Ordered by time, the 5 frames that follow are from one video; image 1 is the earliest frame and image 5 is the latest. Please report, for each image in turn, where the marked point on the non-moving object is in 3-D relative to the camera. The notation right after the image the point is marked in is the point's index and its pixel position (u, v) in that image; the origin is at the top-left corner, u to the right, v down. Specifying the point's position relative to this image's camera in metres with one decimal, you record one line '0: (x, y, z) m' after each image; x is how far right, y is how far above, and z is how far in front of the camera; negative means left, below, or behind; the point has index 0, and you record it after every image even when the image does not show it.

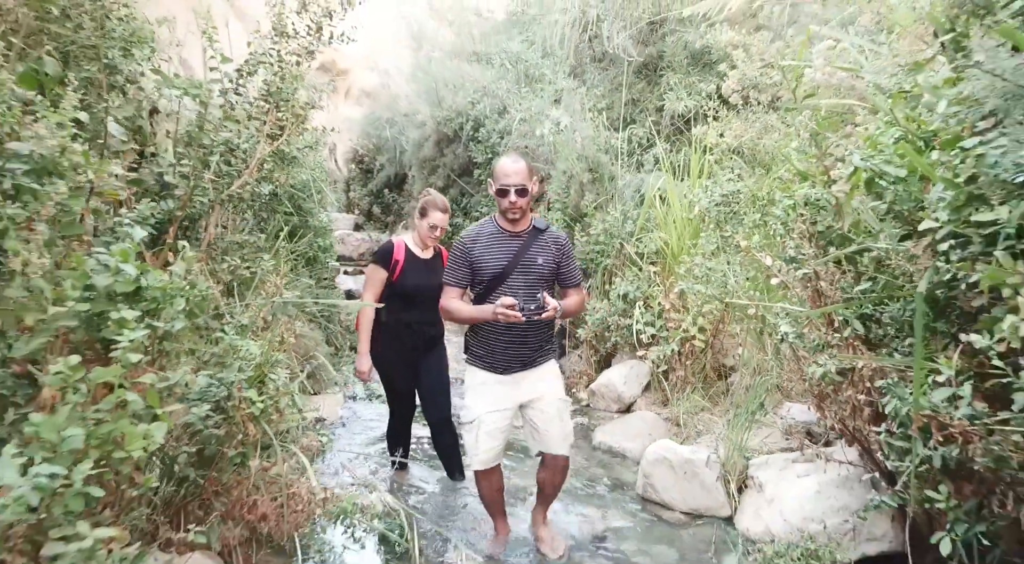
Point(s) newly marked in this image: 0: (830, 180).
0: (+1.2, +0.4, +2.6) m
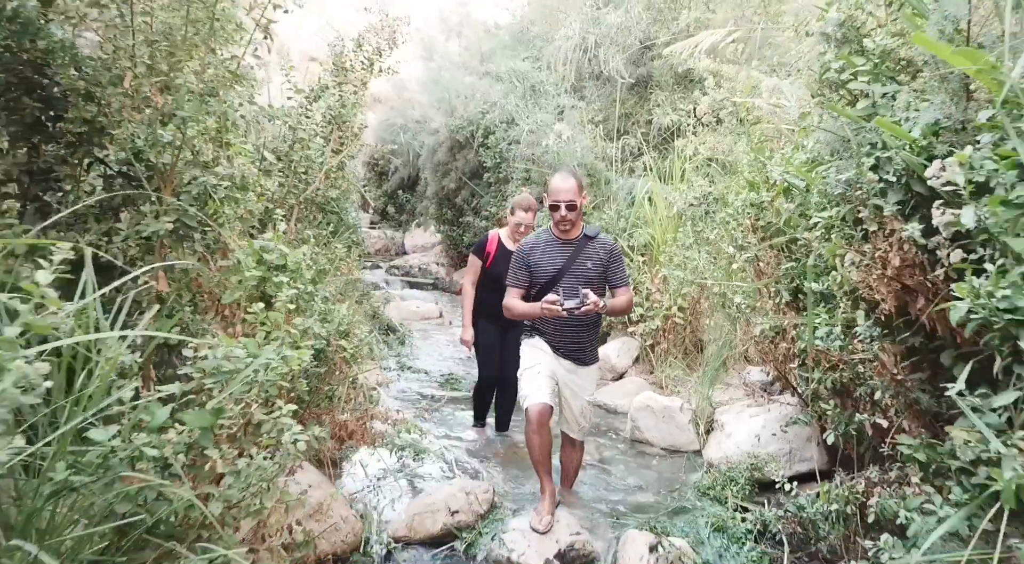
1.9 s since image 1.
0: (+1.3, +0.5, +3.5) m
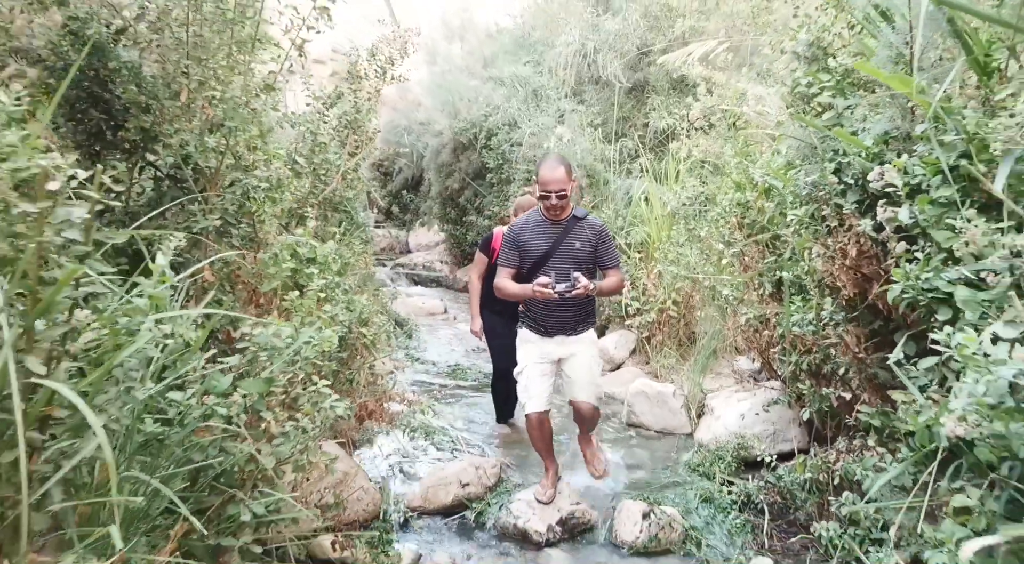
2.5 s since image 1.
0: (+1.3, +0.5, +3.8) m
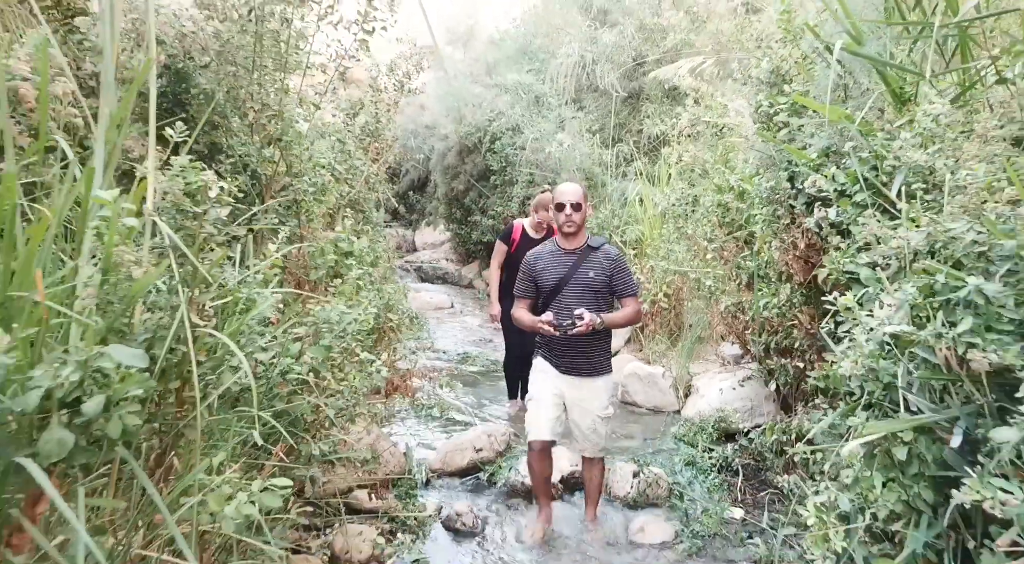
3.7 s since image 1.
0: (+1.4, +0.6, +4.3) m
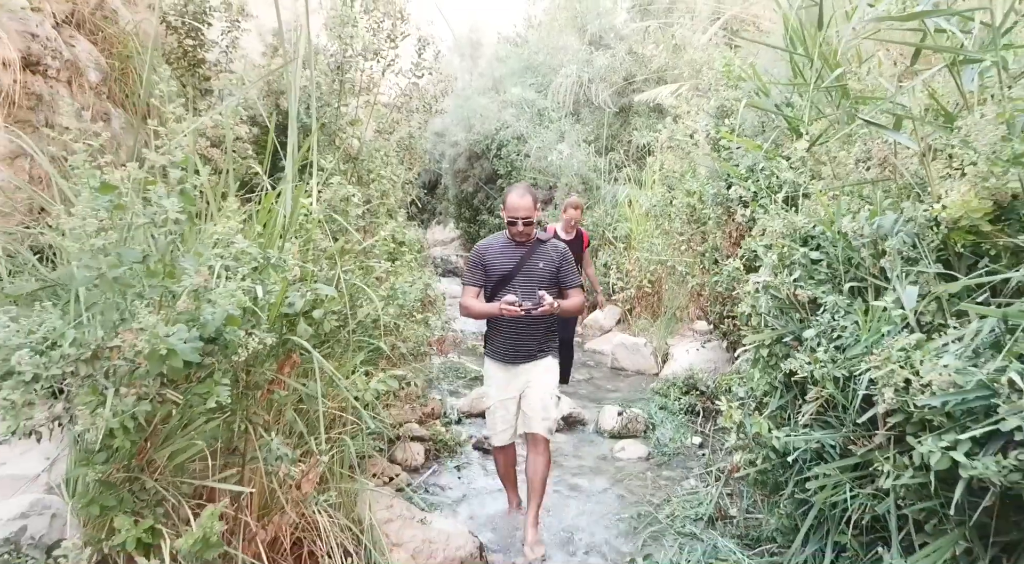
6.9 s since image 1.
0: (+1.5, +0.7, +5.4) m
